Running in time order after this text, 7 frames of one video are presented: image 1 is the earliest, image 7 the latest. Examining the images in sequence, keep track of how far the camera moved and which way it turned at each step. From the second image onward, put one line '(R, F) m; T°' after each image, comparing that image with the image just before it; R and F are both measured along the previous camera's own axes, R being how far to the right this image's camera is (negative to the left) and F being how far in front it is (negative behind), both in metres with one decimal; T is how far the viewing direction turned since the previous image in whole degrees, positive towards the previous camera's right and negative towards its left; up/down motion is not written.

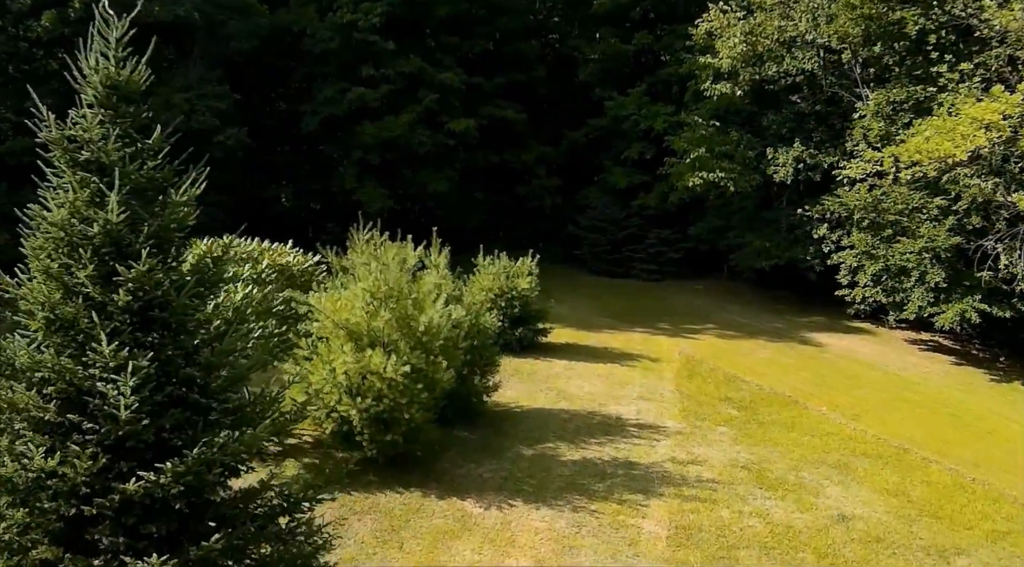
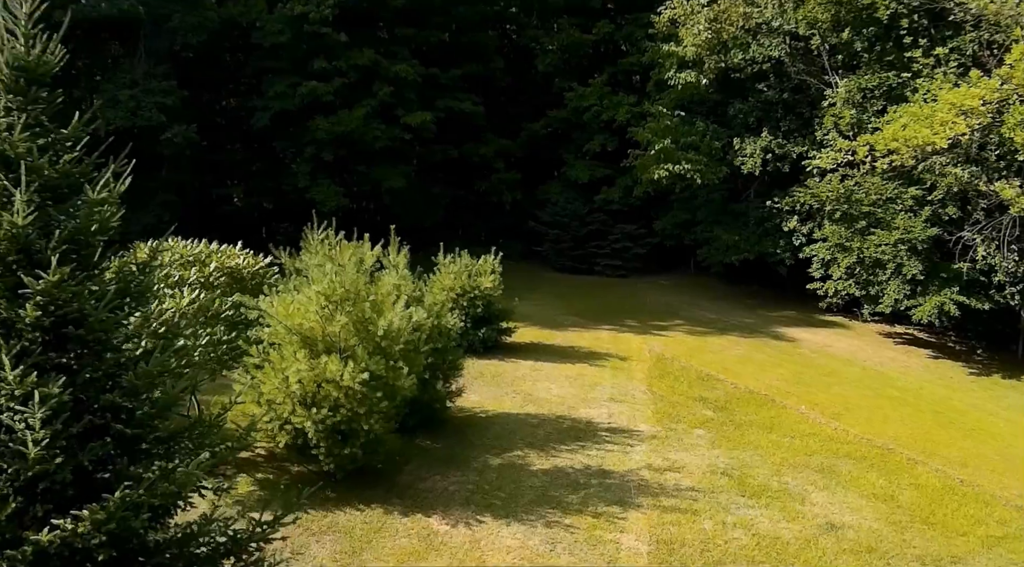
(-0.1, +0.6) m; +3°
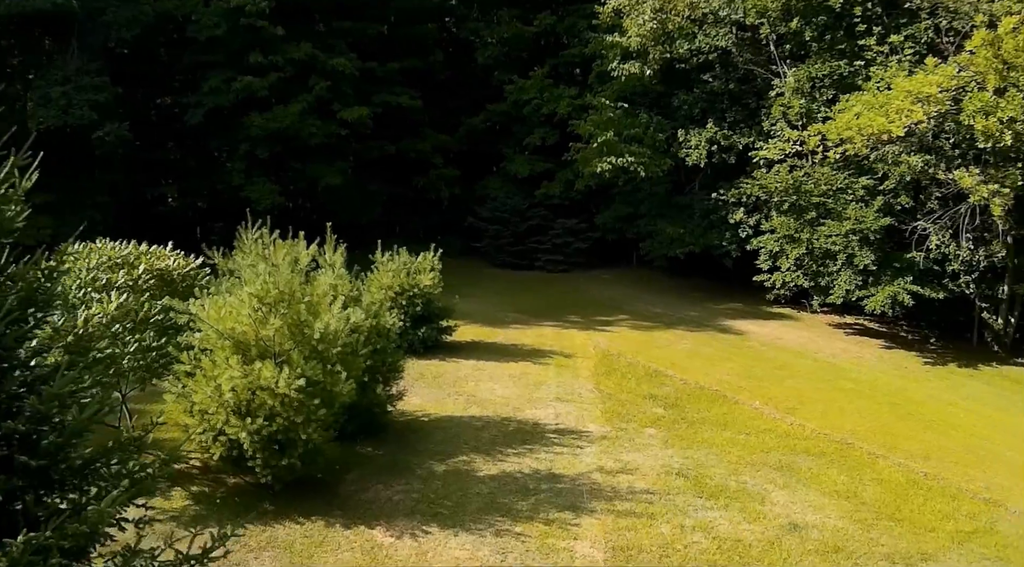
(0.0, +0.4) m; +4°
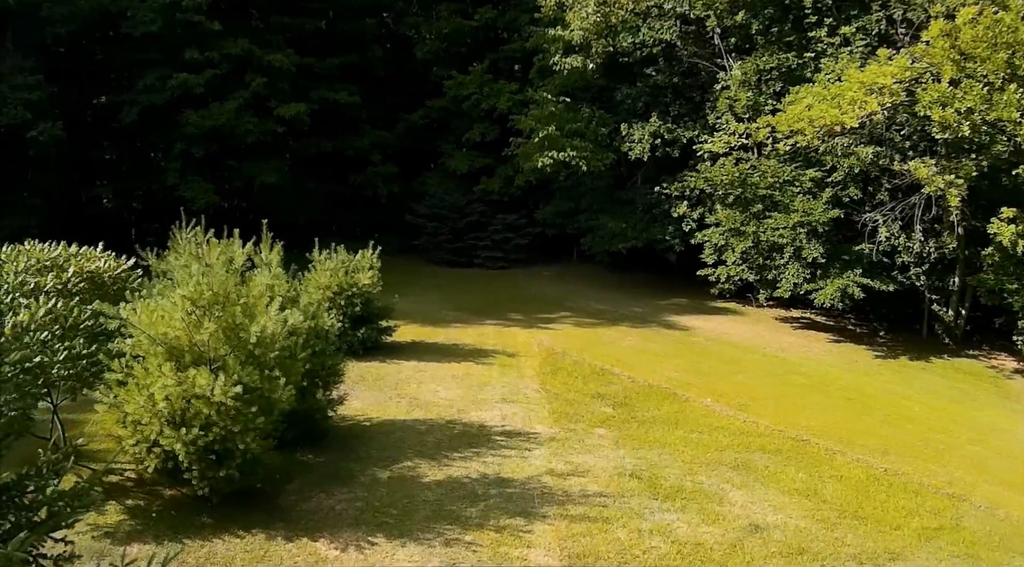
(0.0, +0.4) m; +4°
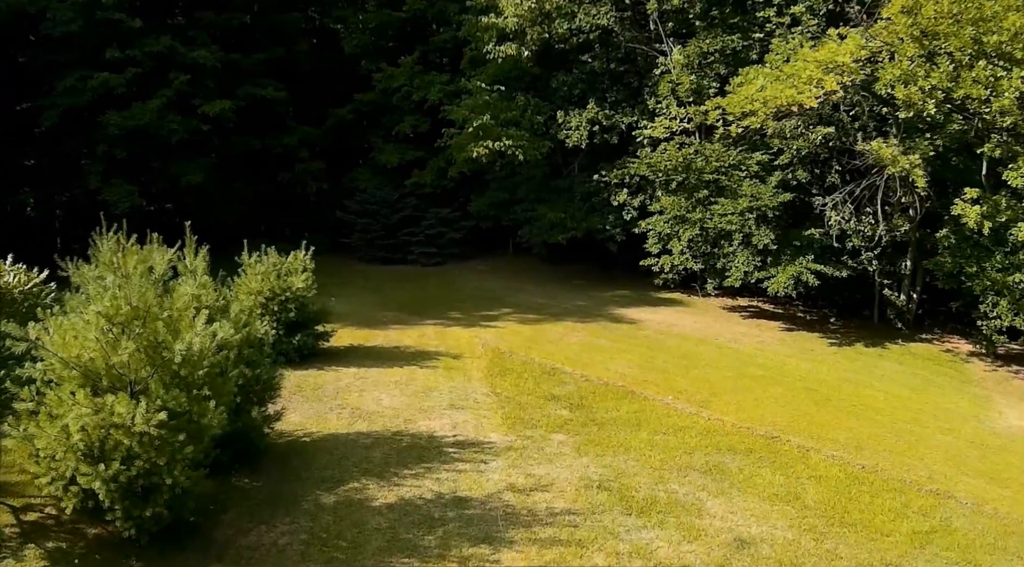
(-0.1, +0.7) m; +4°
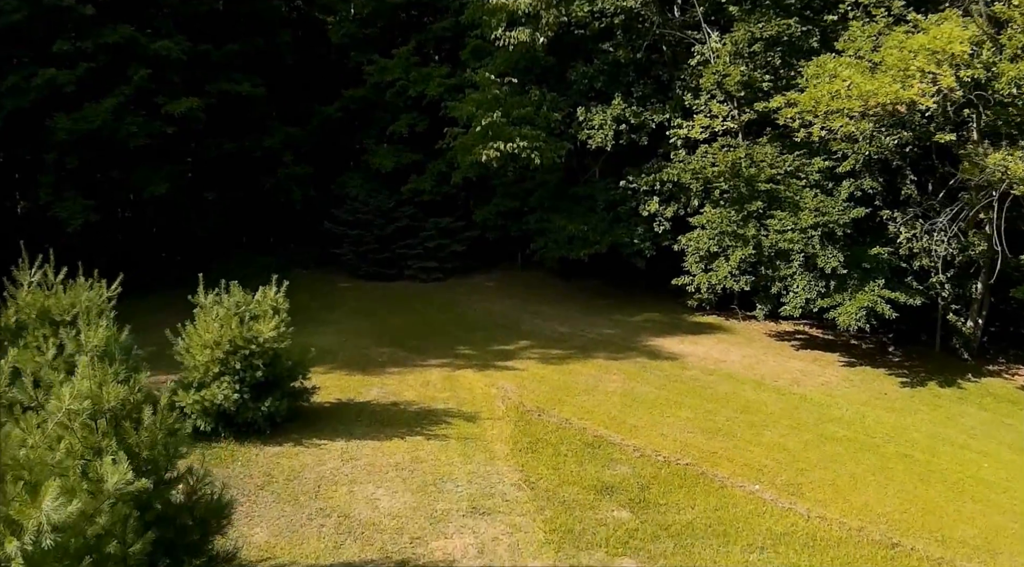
(-0.4, +2.5) m; 0°
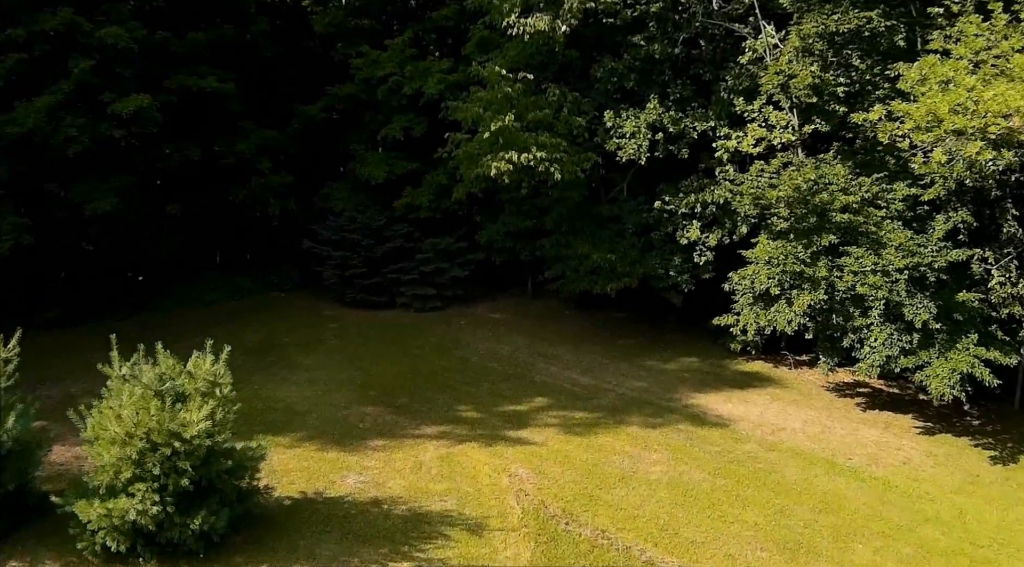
(-0.2, +2.5) m; 0°
